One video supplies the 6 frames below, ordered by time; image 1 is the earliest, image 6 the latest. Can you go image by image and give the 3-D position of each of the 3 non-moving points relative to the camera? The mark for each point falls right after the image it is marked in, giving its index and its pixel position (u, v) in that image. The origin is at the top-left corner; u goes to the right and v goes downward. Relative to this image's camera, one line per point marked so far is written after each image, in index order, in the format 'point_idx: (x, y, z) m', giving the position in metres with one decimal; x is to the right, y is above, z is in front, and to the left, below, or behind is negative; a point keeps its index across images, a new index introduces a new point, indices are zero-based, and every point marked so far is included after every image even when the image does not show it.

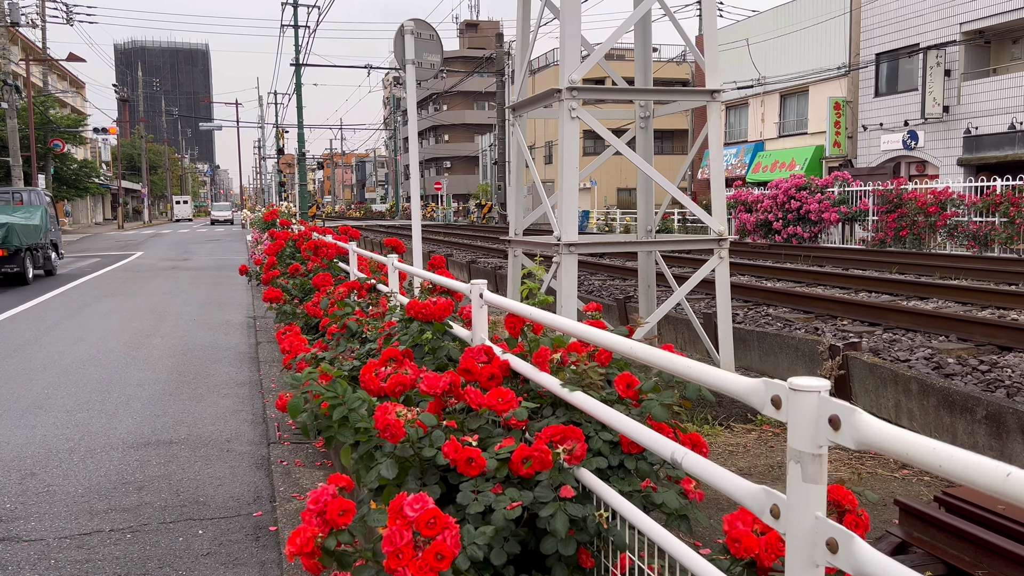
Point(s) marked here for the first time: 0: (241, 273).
0: (-3.5, +0.2, +11.1) m
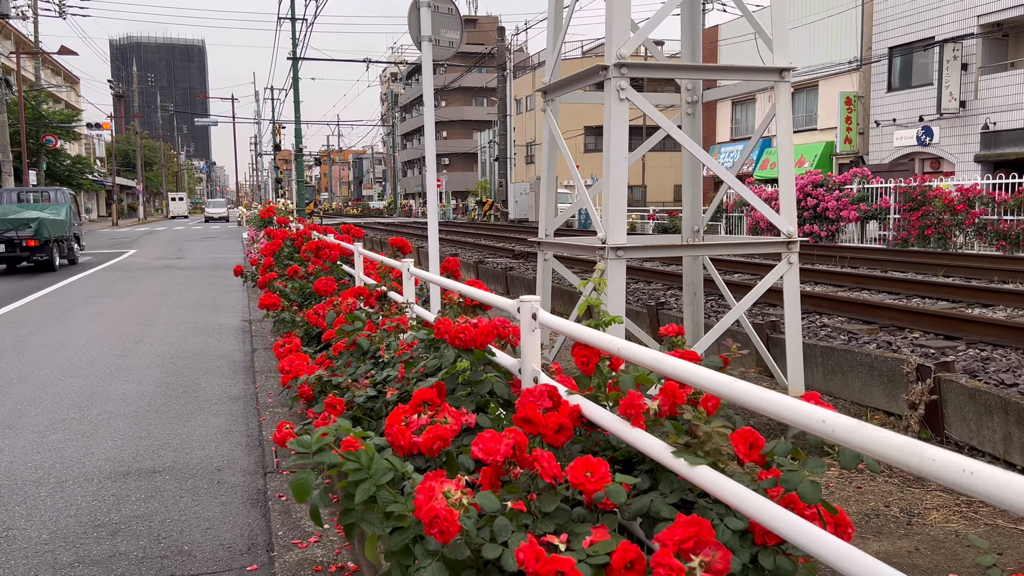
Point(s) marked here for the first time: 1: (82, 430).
0: (-3.4, +0.2, +10.4) m
1: (-2.9, -1.0, +5.8) m
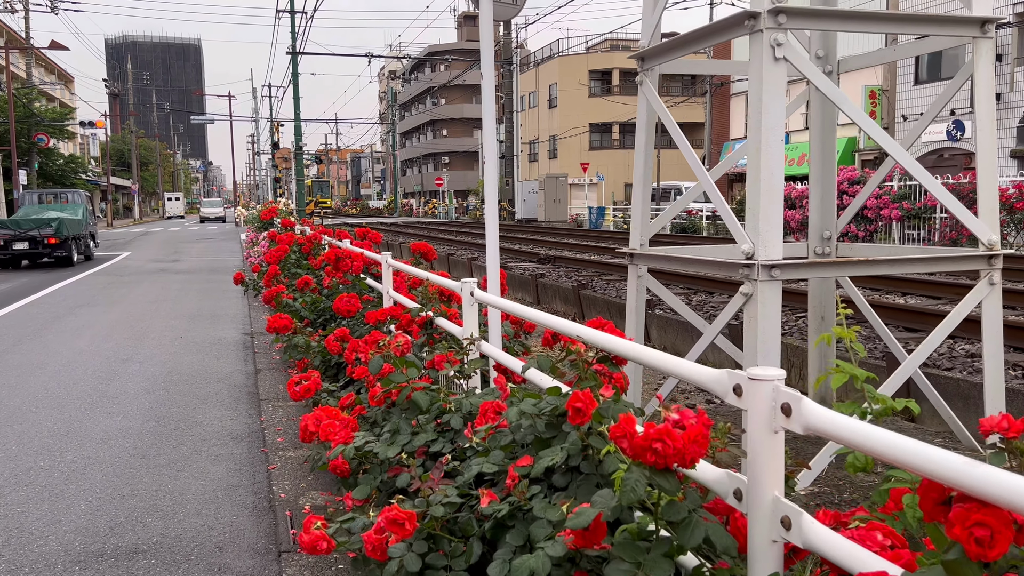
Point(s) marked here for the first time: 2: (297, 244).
0: (-3.0, +0.1, +9.3) m
1: (-2.6, -1.1, +4.7) m
2: (-2.2, +0.5, +8.7) m
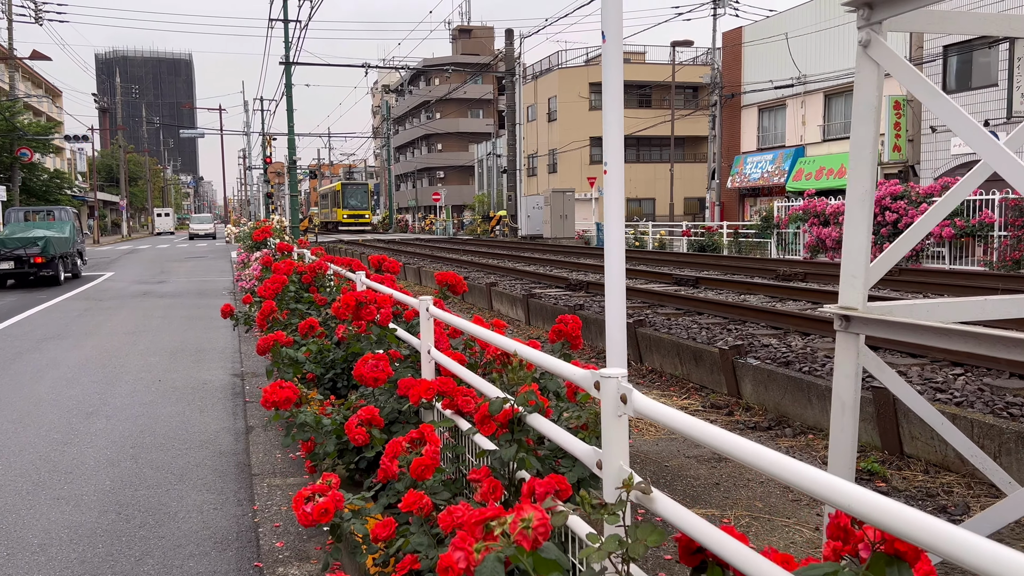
0: (-2.7, -0.3, +7.9) m
1: (-2.2, -1.3, +3.2) m
2: (-1.9, +0.1, +7.3) m
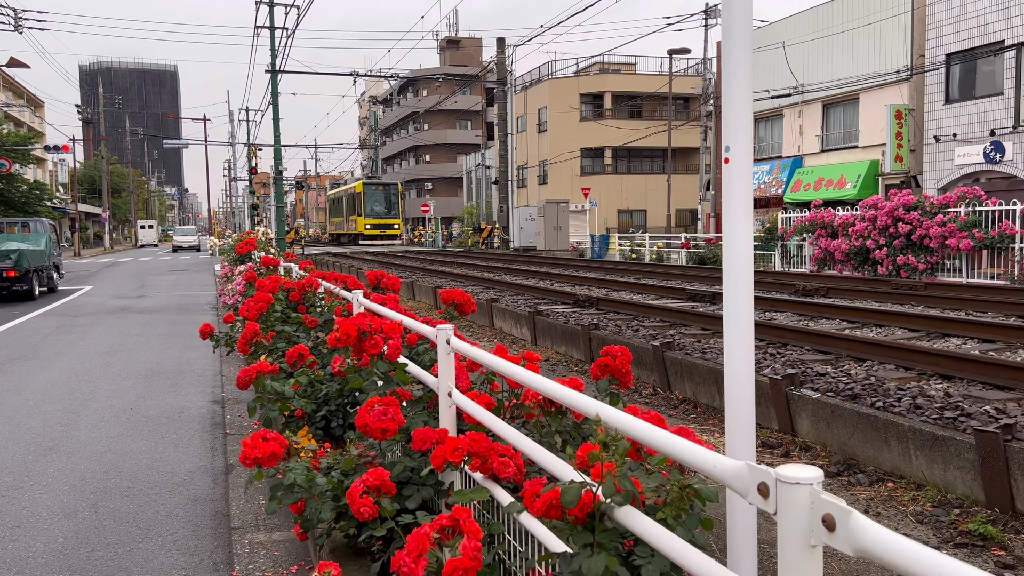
0: (-2.6, -0.4, +7.1) m
1: (-2.0, -1.4, +2.5) m
2: (-1.8, 0.0, +6.5) m
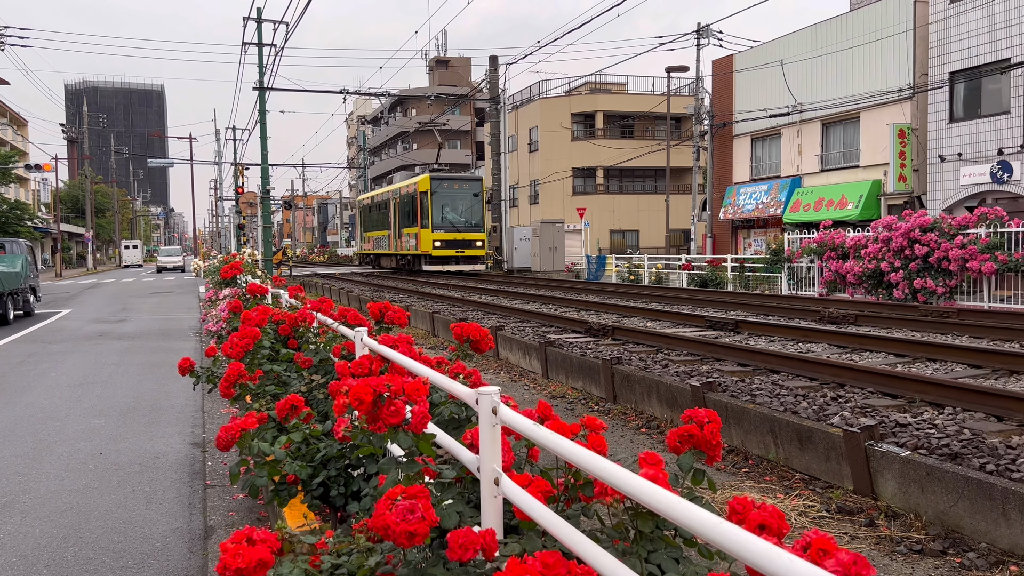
0: (-2.5, -0.7, +6.4) m
1: (-1.8, -1.6, +1.7) m
2: (-1.6, -0.2, +5.8) m
